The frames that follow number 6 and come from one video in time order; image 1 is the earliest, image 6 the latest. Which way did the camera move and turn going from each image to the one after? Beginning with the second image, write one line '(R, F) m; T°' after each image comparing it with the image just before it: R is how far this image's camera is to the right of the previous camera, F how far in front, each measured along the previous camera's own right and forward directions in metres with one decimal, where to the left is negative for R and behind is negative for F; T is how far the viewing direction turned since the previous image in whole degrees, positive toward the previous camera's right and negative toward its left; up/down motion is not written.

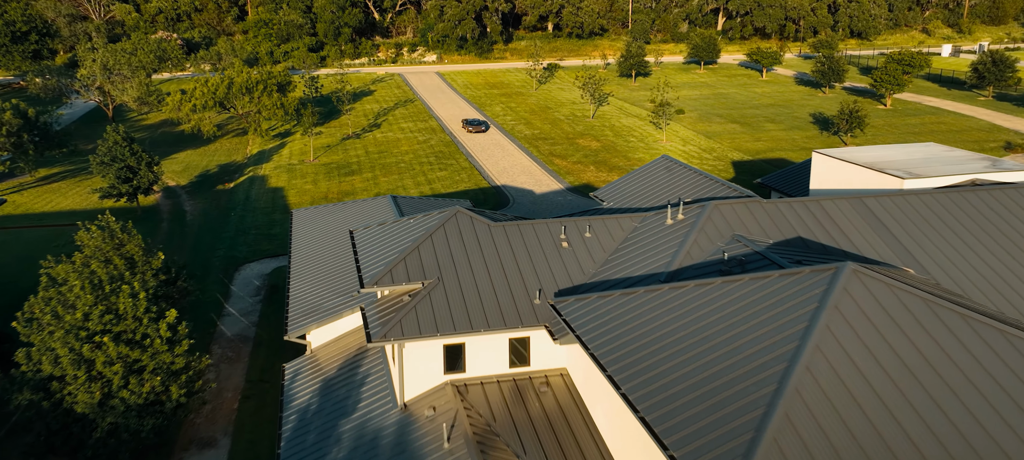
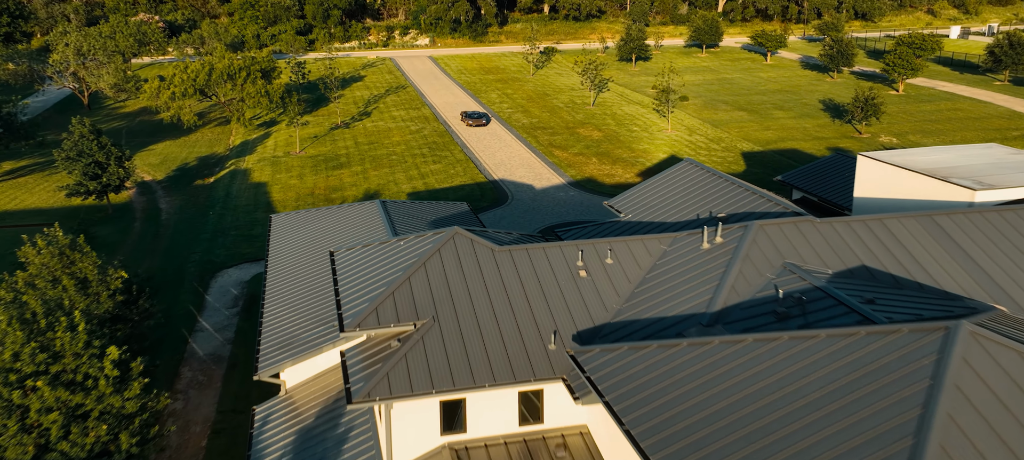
(-0.3, +3.2) m; 0°
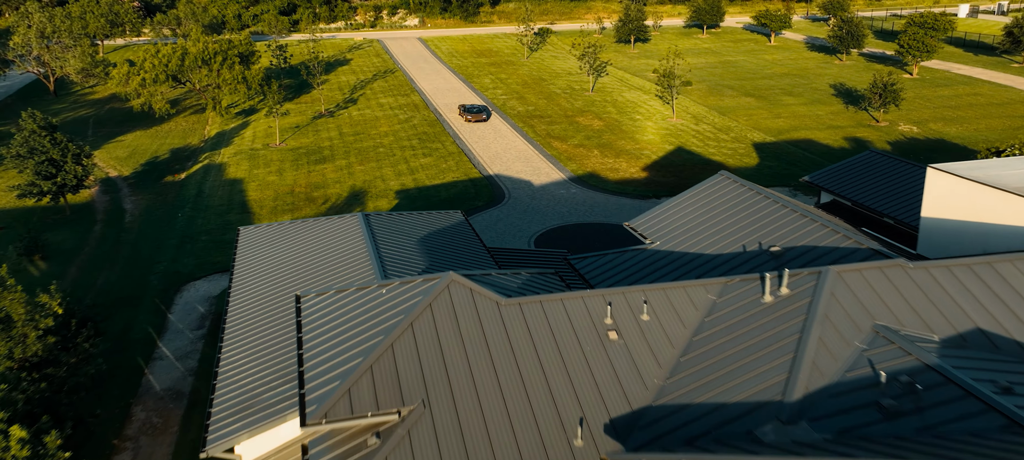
(-0.3, +3.8) m; +1°
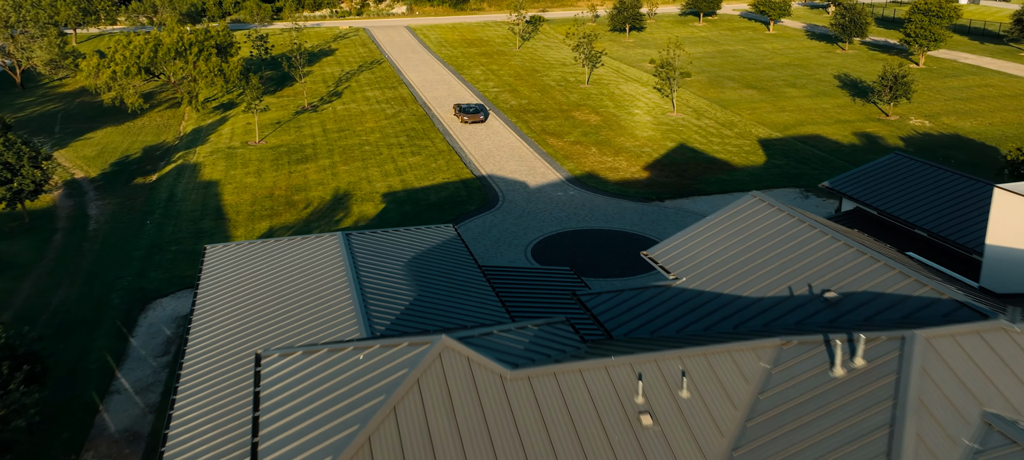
(-0.2, +2.8) m; +1°
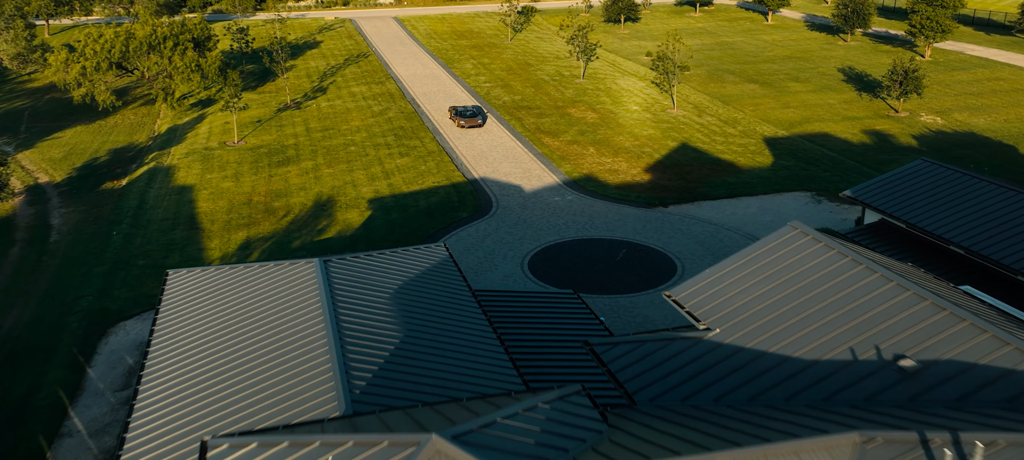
(-0.2, +2.6) m; +1°
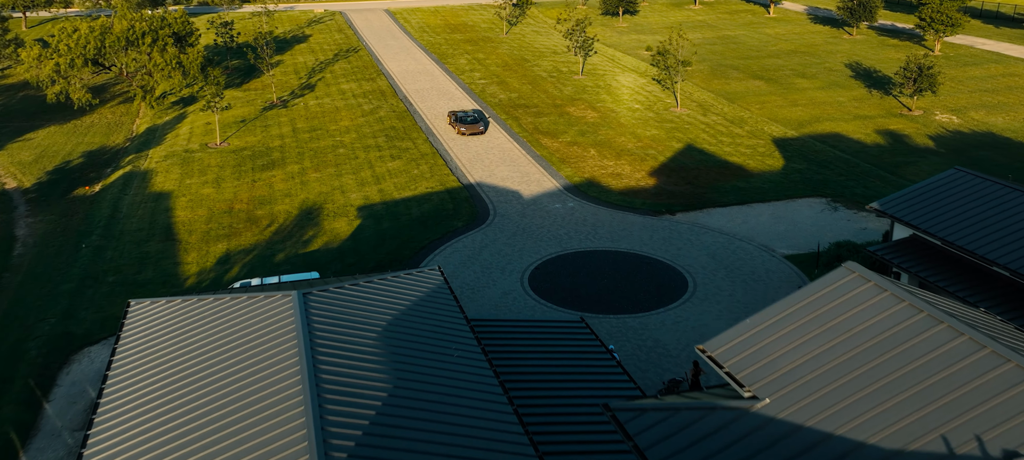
(-0.2, +2.4) m; 0°
